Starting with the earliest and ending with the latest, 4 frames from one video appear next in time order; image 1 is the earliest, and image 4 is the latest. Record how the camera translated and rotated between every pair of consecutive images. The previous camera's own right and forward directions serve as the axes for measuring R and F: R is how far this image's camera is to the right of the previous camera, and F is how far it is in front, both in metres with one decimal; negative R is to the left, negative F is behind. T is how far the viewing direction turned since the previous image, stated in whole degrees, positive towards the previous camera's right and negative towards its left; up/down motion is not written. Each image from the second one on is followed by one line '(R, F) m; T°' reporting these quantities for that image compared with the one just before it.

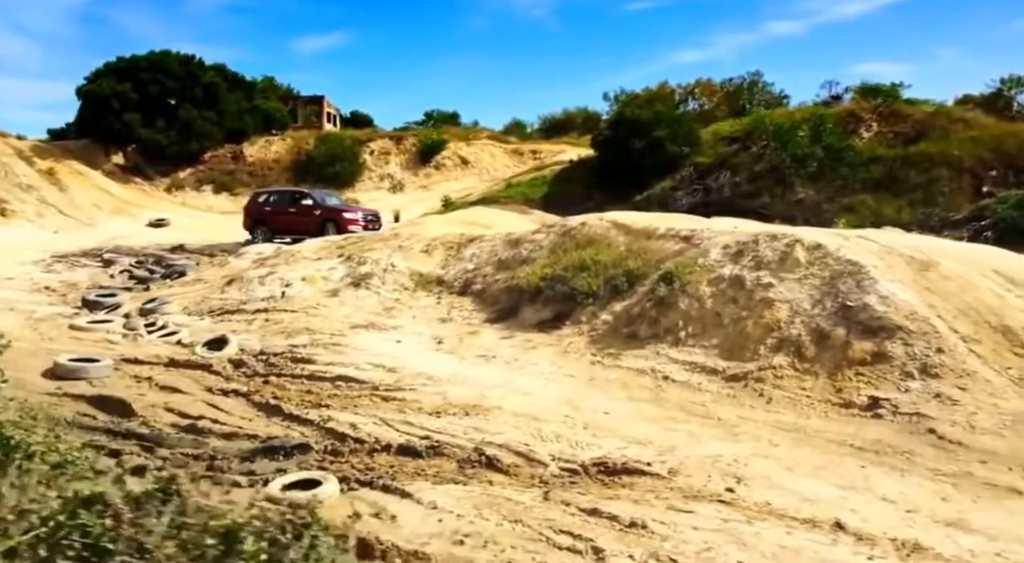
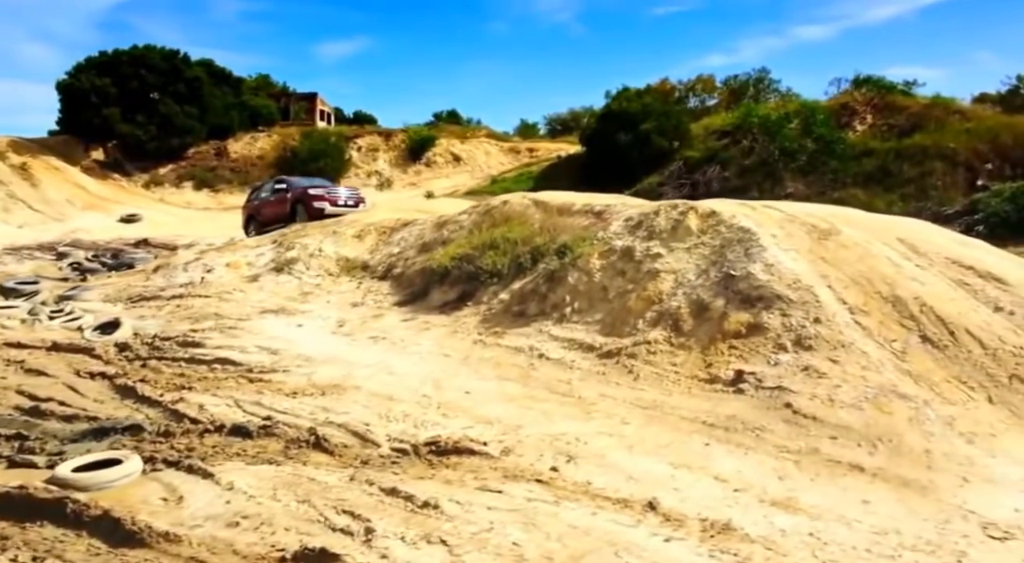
(+1.6, +0.6) m; -1°
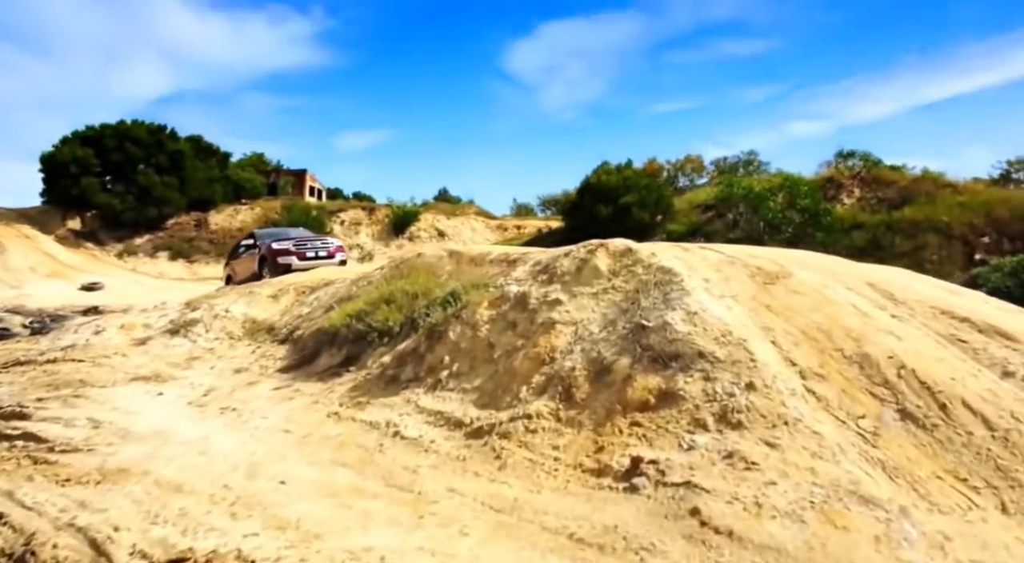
(+1.3, +2.1) m; 0°
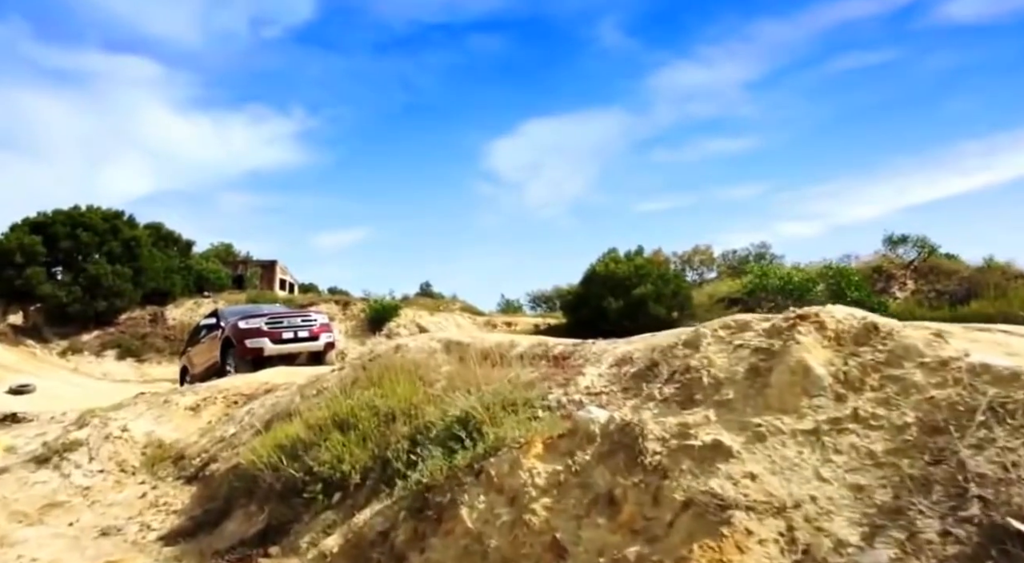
(-0.4, +3.8) m; +1°
